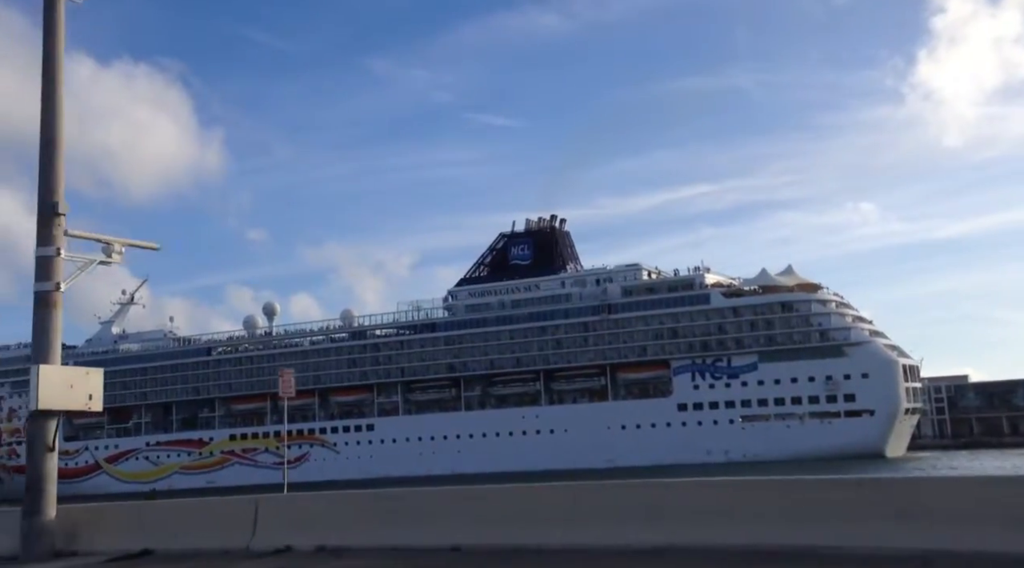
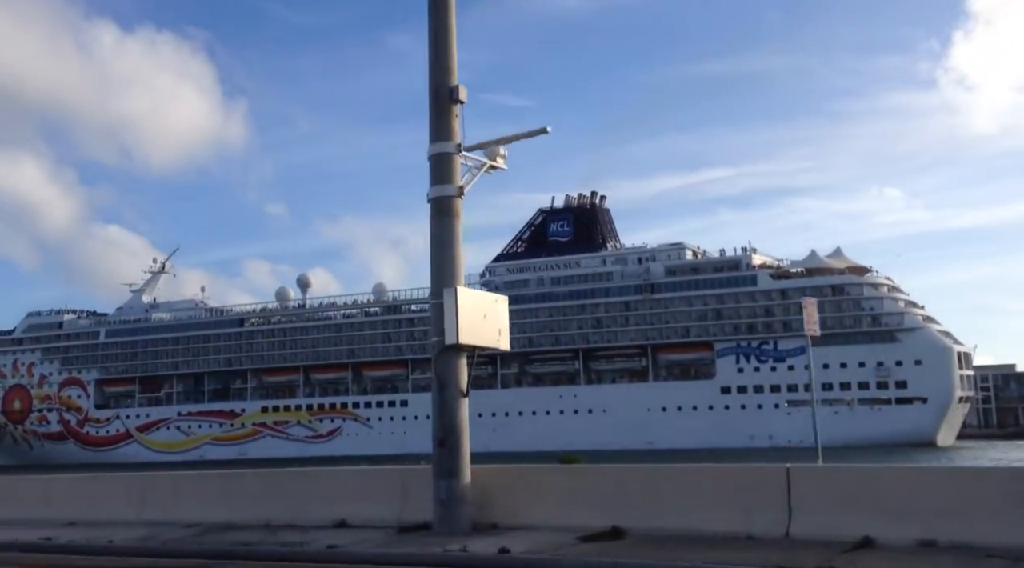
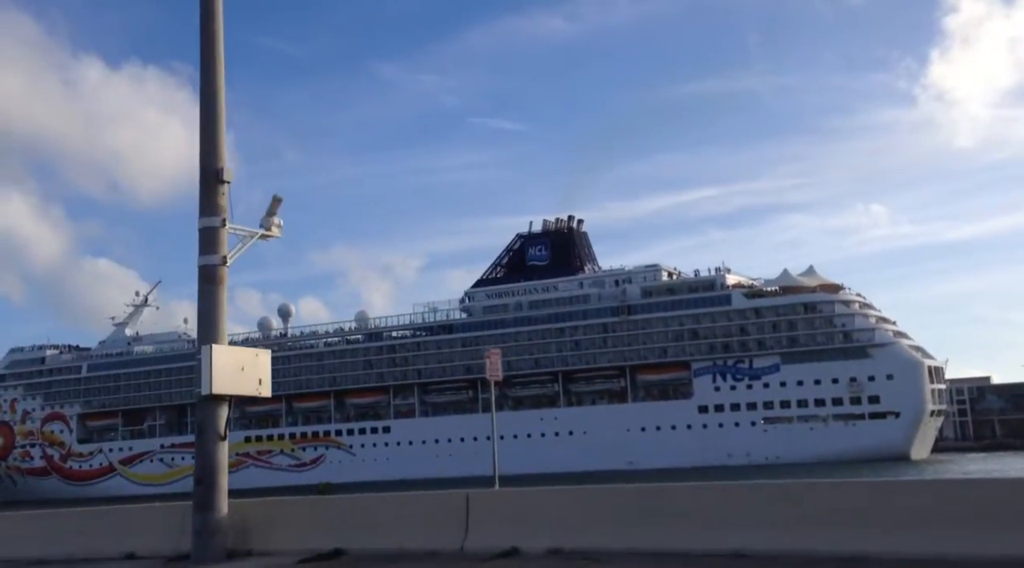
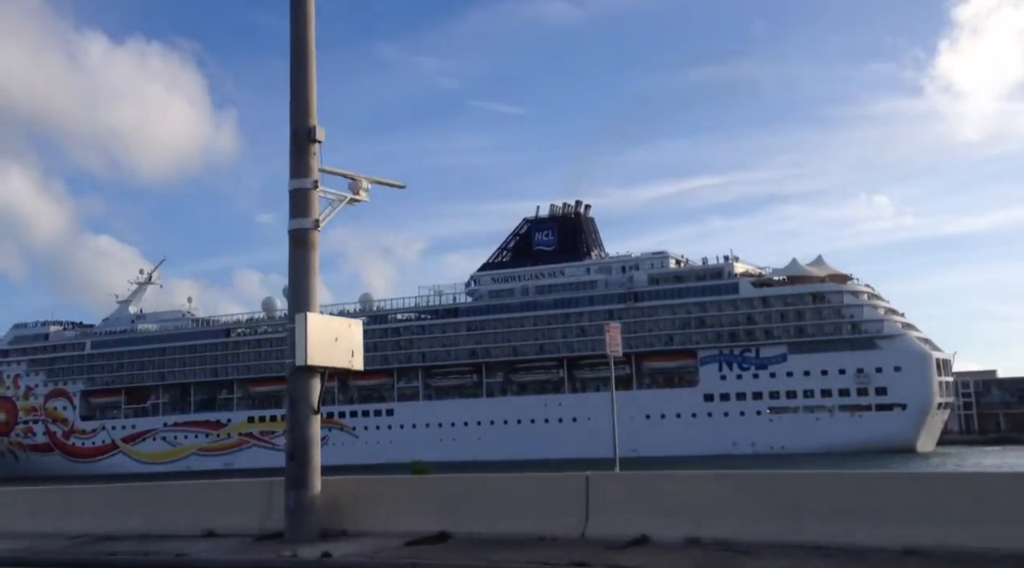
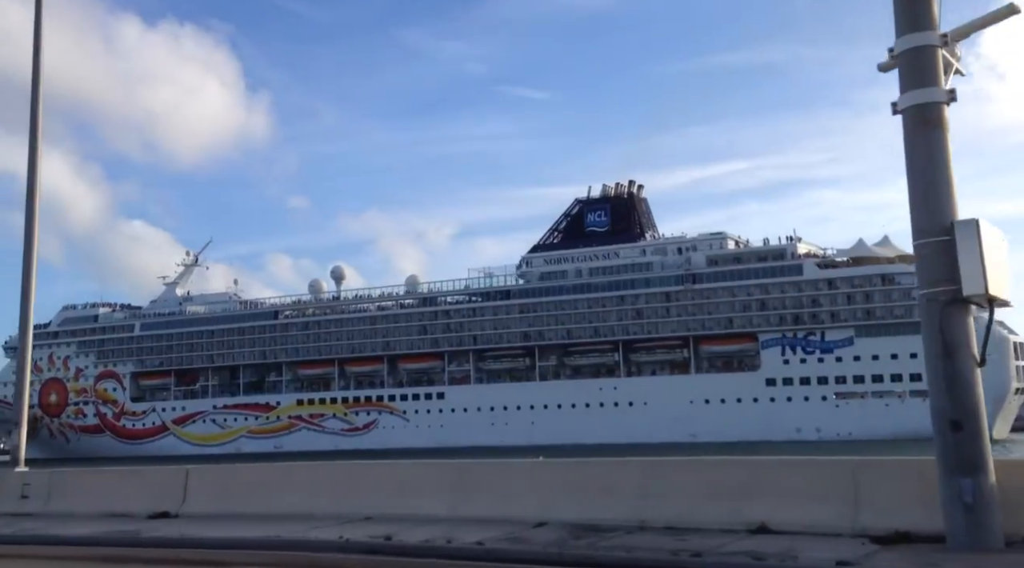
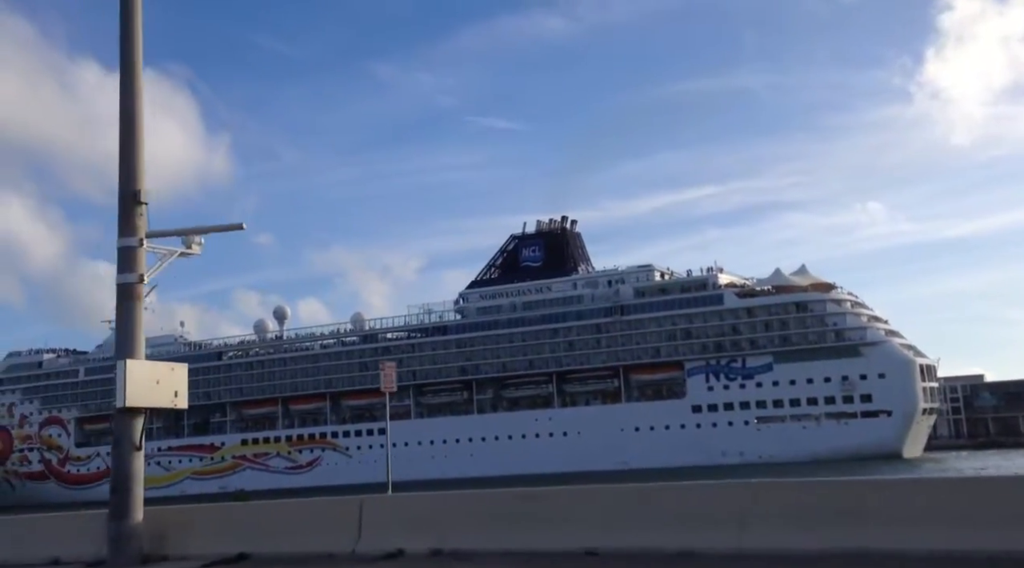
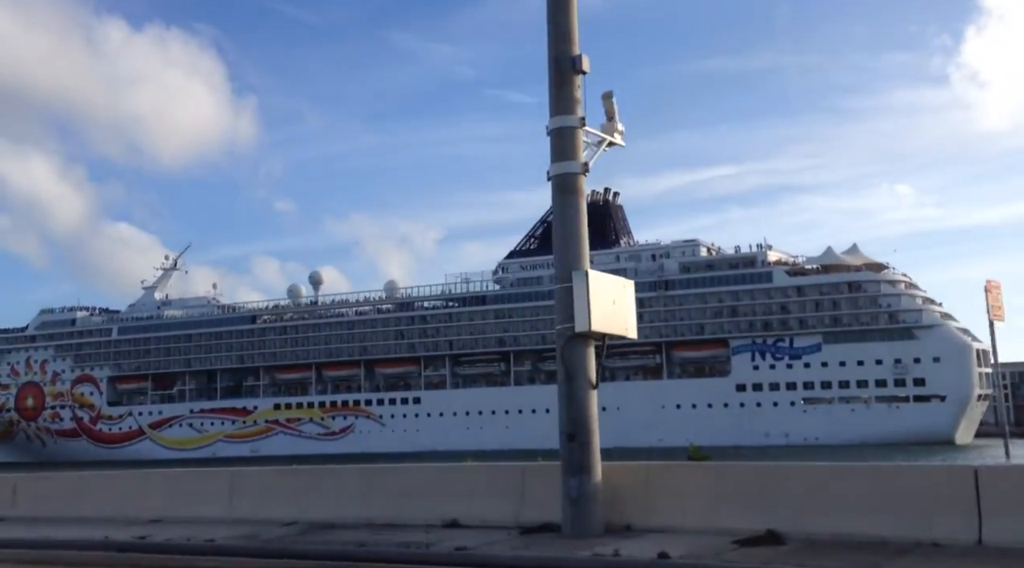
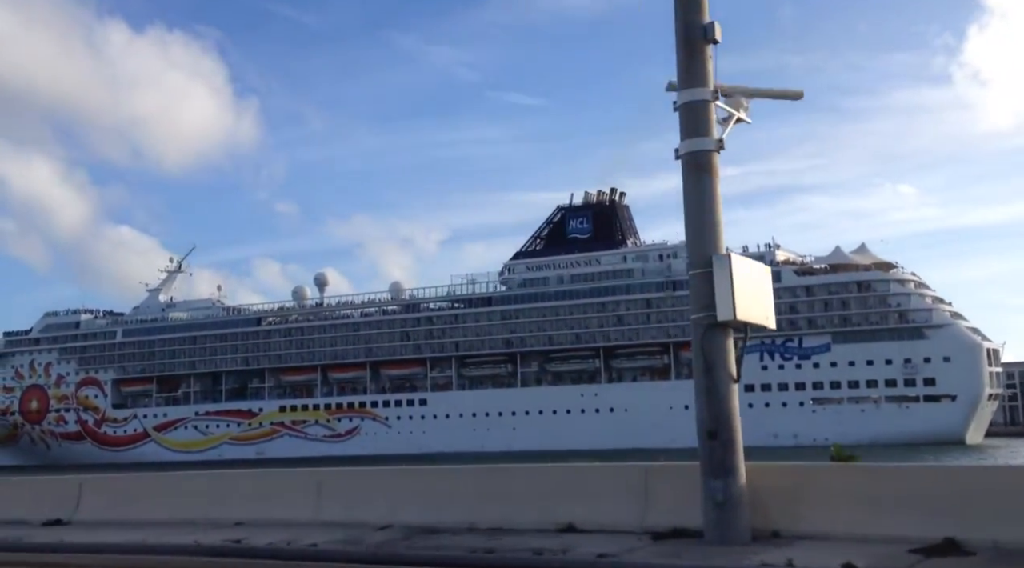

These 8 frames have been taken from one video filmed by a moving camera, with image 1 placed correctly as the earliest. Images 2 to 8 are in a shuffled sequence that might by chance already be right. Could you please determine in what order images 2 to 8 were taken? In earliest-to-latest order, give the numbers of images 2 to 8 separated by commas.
6, 3, 4, 2, 7, 8, 5
